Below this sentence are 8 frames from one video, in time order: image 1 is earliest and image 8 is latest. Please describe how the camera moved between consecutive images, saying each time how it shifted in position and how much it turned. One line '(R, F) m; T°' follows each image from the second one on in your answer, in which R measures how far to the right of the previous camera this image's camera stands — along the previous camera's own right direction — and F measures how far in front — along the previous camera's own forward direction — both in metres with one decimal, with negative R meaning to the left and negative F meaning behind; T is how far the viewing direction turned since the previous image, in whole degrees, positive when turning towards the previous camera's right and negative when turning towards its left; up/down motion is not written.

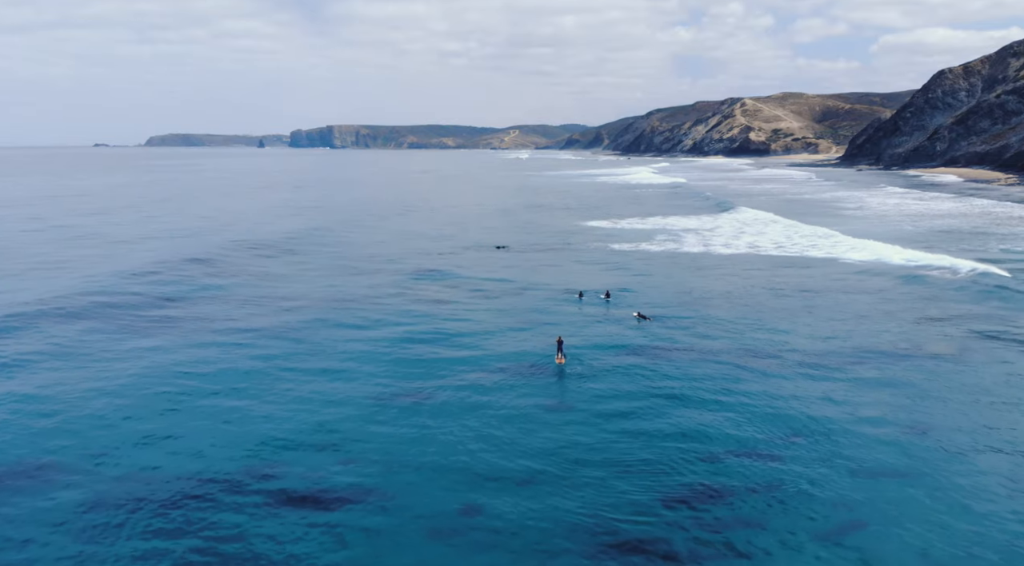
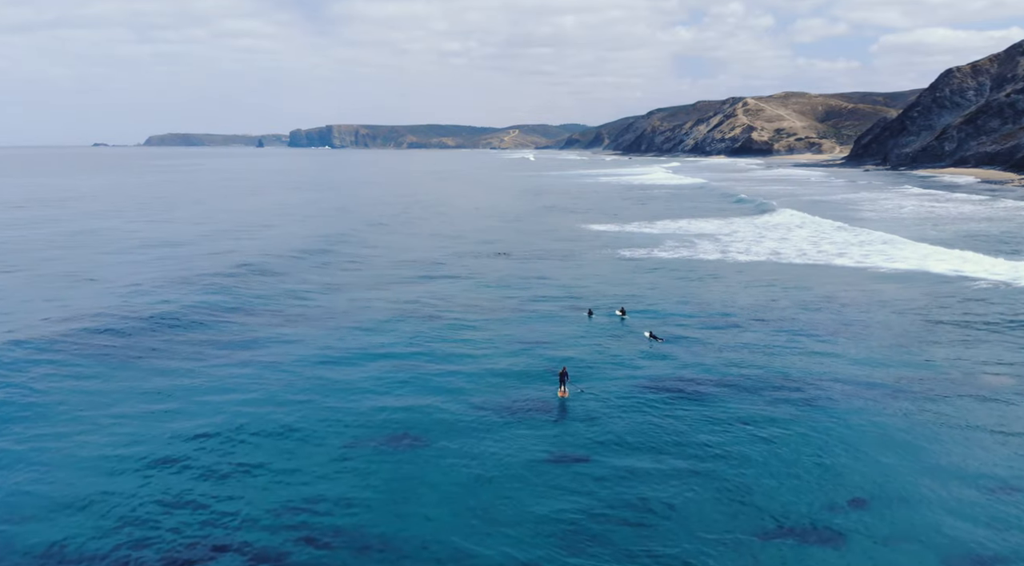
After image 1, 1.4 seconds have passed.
(-0.1, +3.0) m; 0°
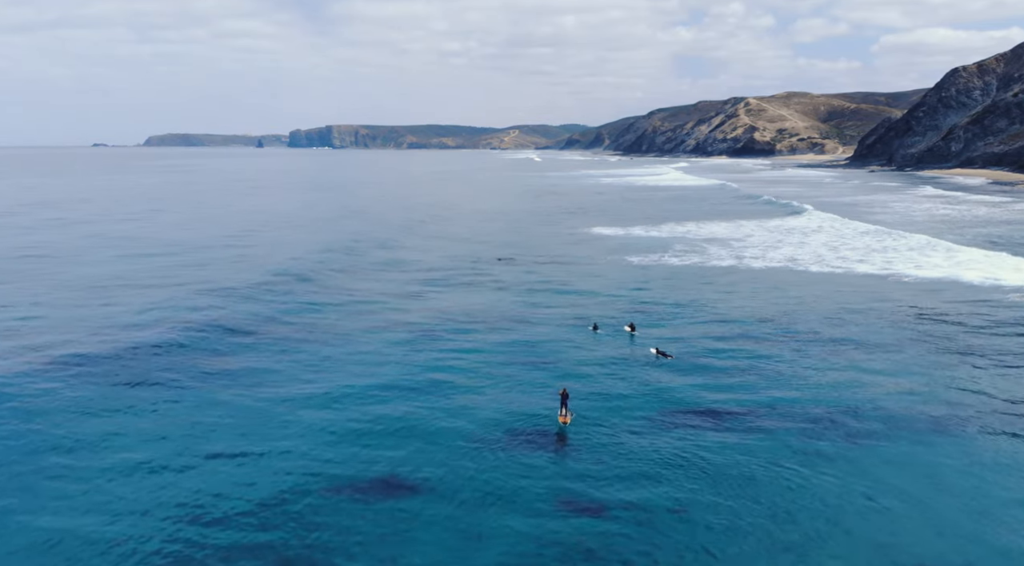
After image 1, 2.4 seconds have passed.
(-0.1, +2.0) m; 0°
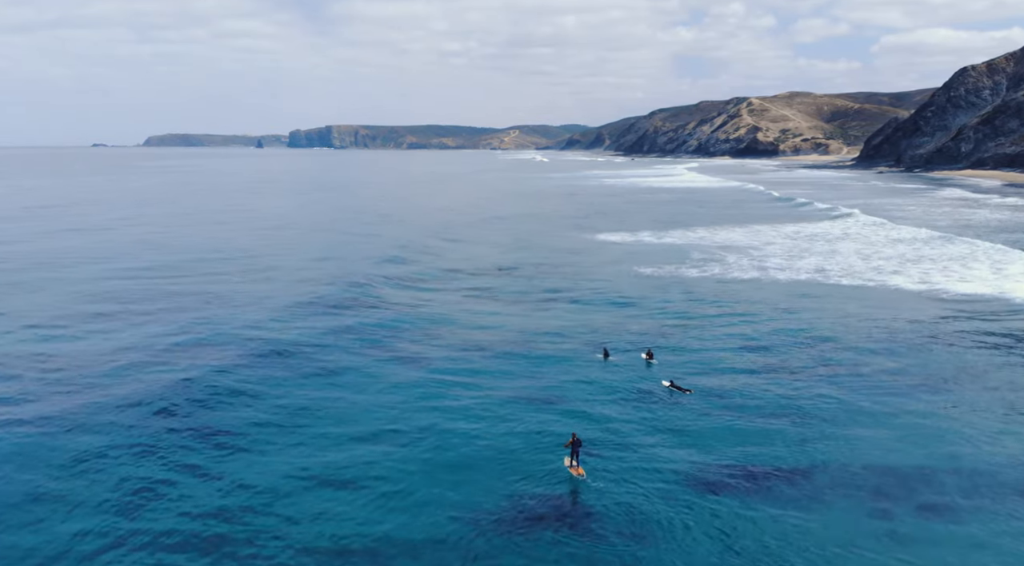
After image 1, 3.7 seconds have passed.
(-0.2, +2.9) m; 0°
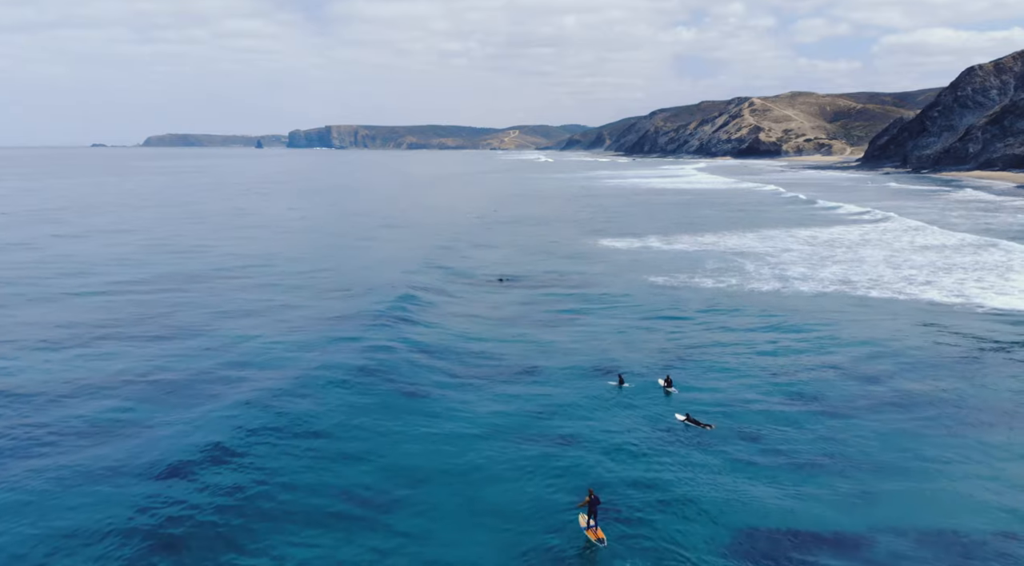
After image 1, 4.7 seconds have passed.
(-0.1, +2.4) m; 0°
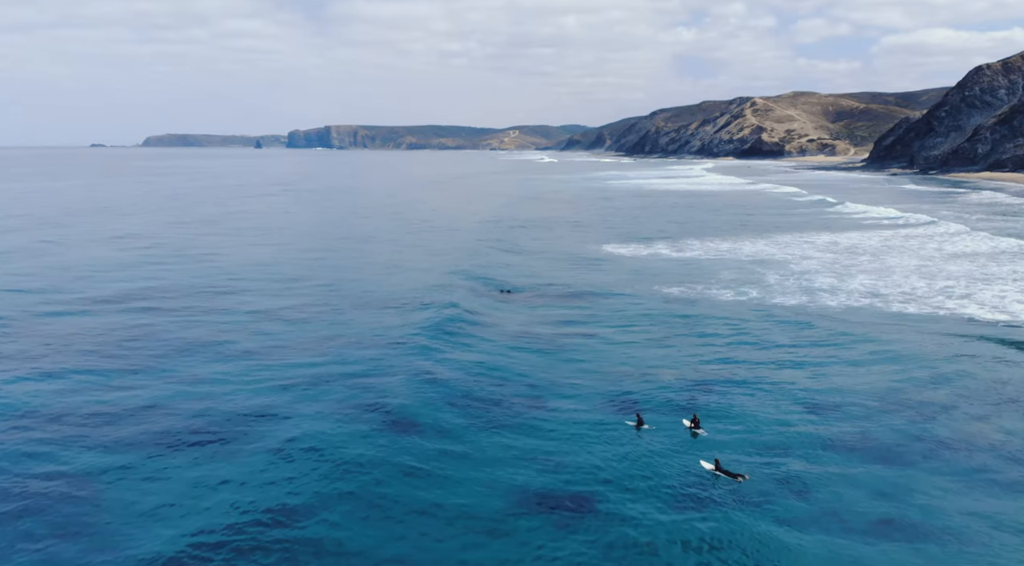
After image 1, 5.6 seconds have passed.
(-0.1, +2.6) m; 0°
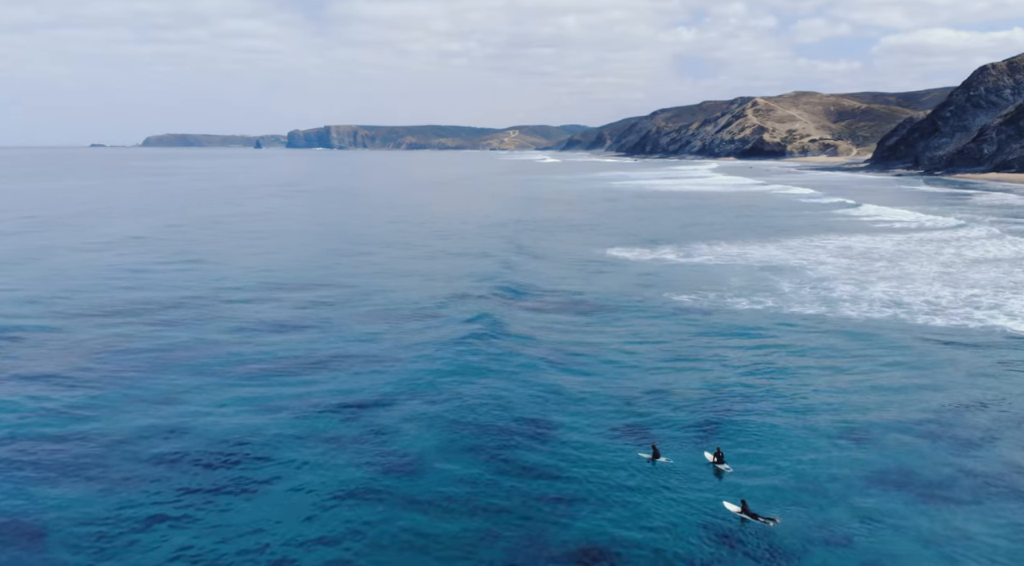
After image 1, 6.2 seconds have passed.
(0.0, +1.7) m; 0°
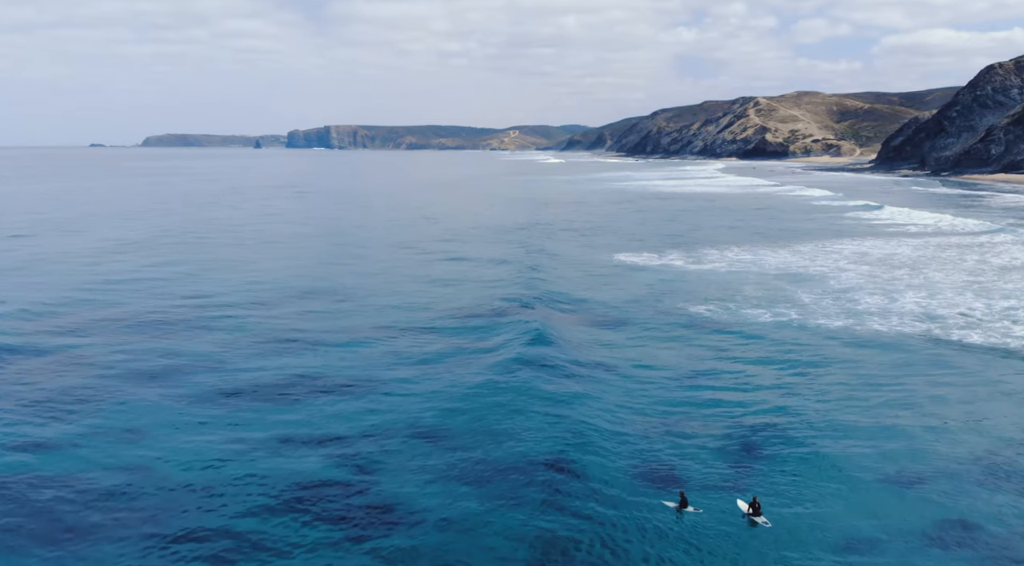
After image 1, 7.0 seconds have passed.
(-0.1, +1.9) m; 0°
